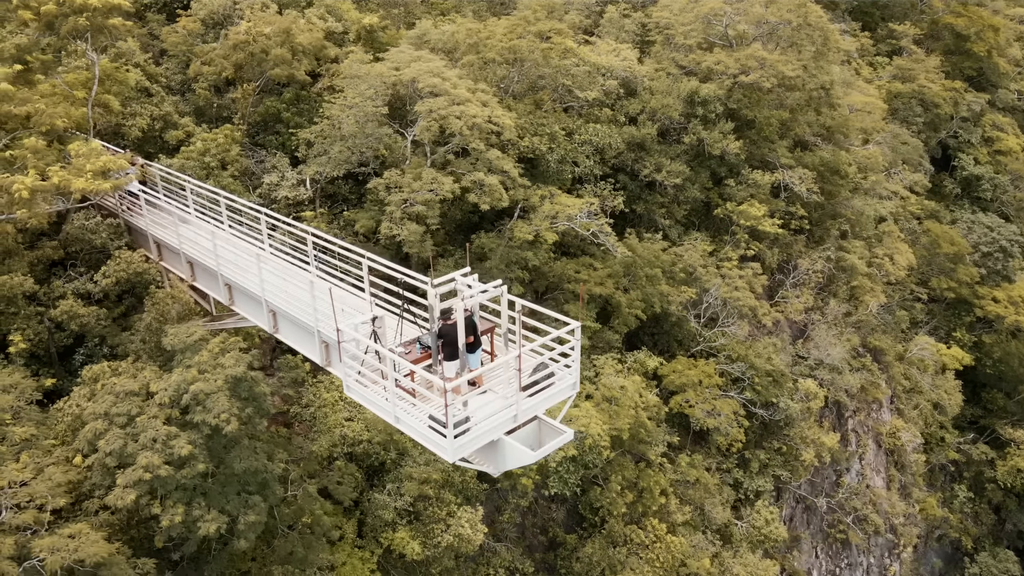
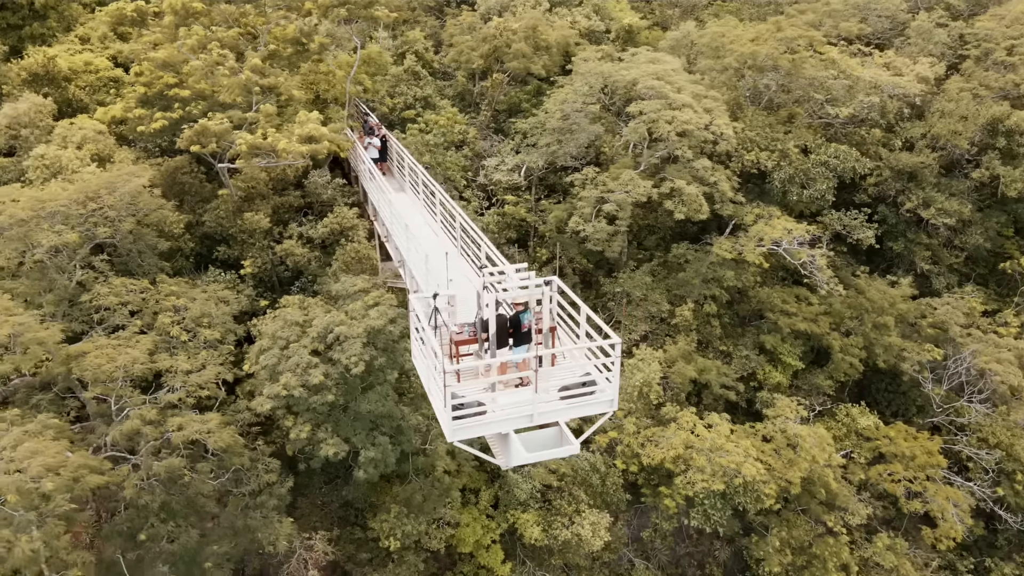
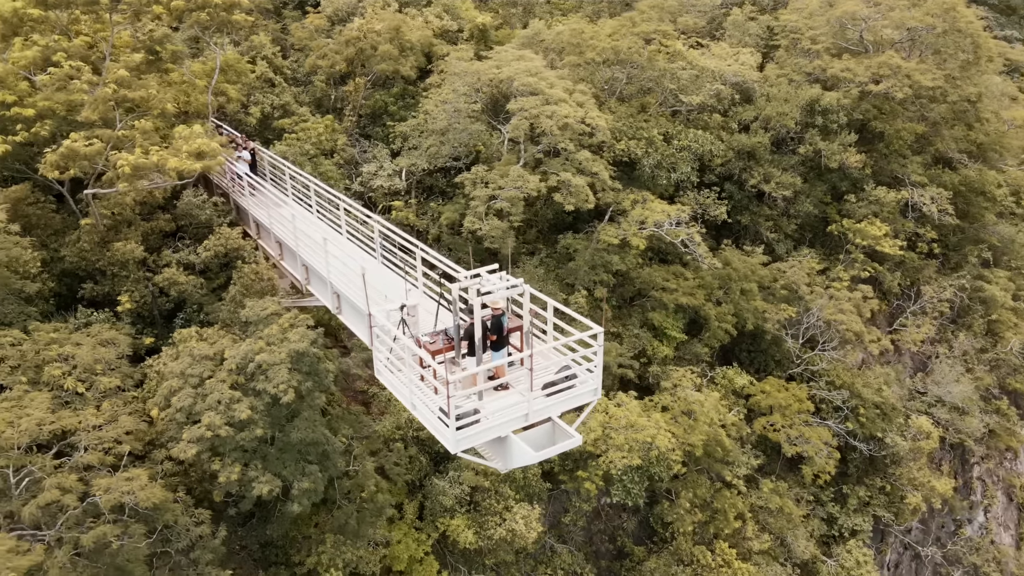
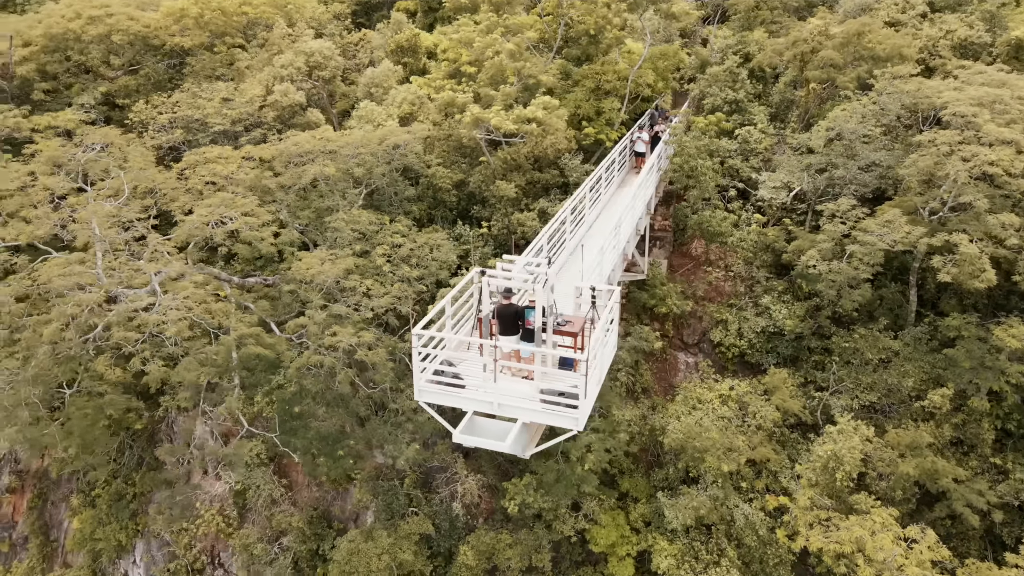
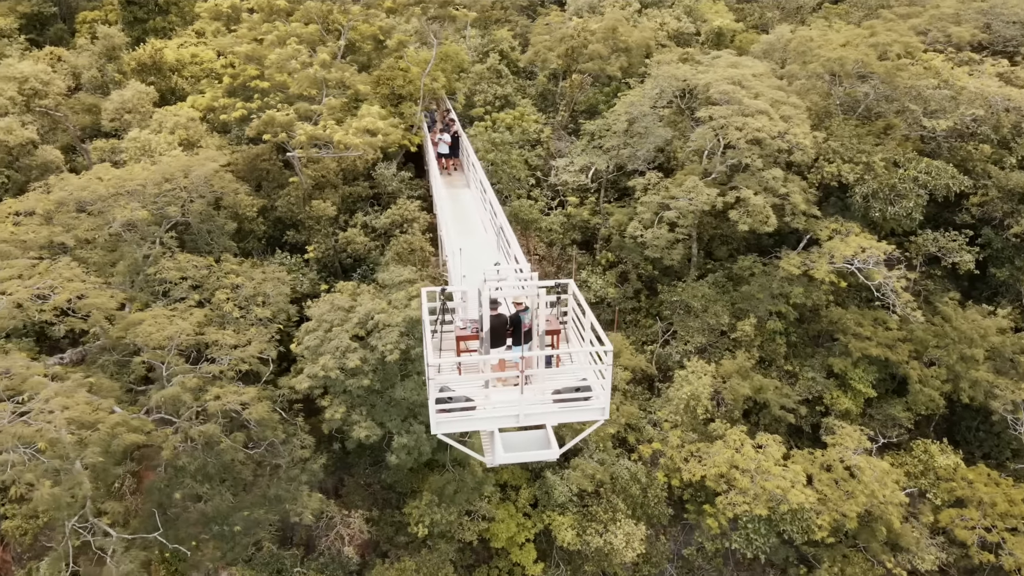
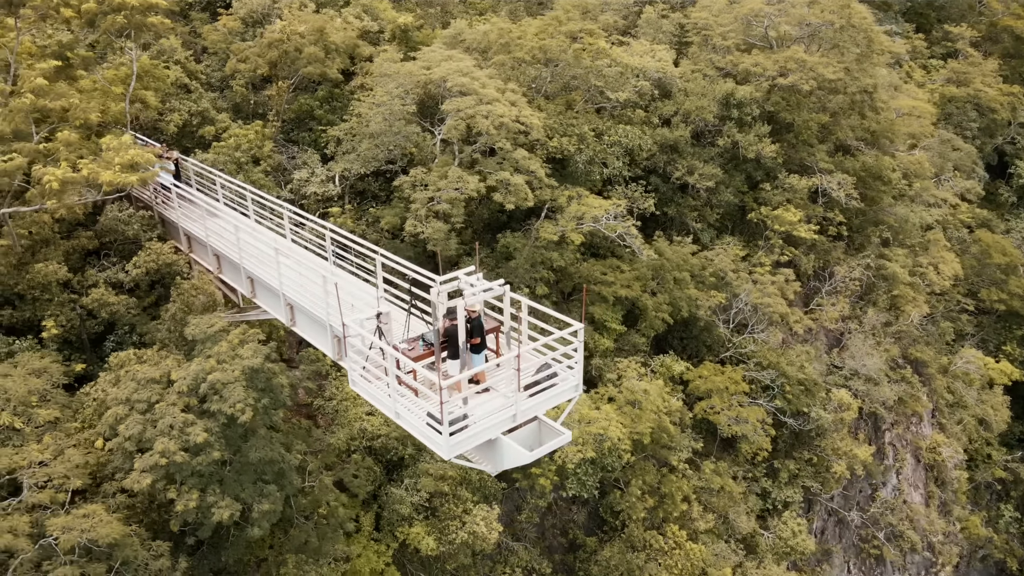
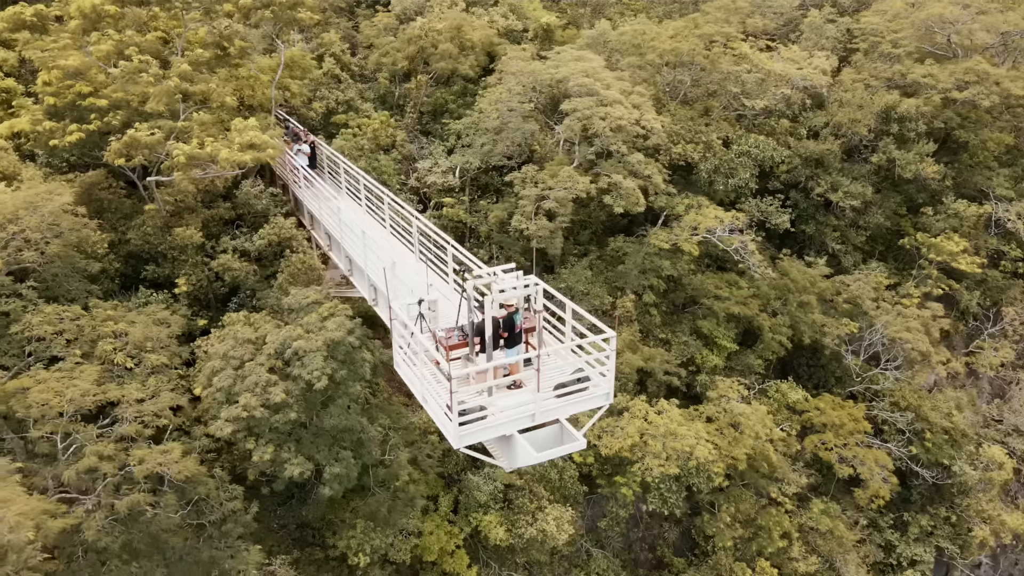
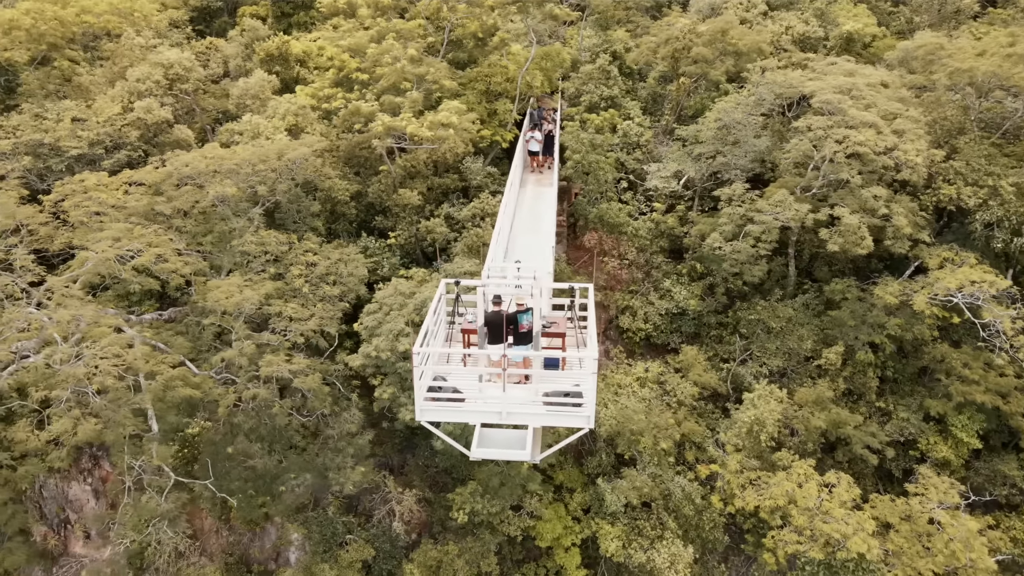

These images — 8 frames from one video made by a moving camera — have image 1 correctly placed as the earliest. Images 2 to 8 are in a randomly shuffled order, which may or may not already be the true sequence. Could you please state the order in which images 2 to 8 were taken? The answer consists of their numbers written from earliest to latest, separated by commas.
6, 3, 7, 2, 5, 8, 4
